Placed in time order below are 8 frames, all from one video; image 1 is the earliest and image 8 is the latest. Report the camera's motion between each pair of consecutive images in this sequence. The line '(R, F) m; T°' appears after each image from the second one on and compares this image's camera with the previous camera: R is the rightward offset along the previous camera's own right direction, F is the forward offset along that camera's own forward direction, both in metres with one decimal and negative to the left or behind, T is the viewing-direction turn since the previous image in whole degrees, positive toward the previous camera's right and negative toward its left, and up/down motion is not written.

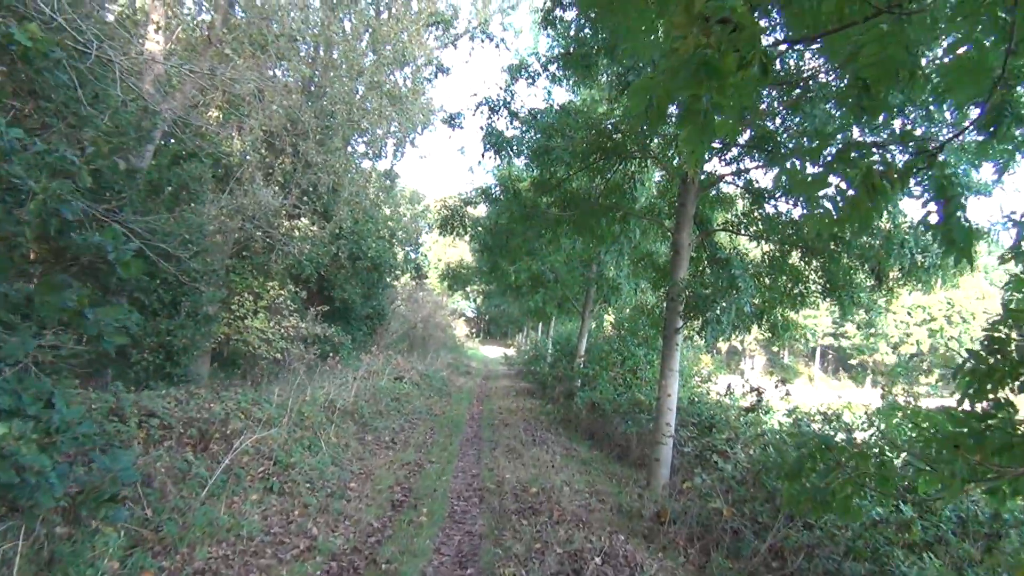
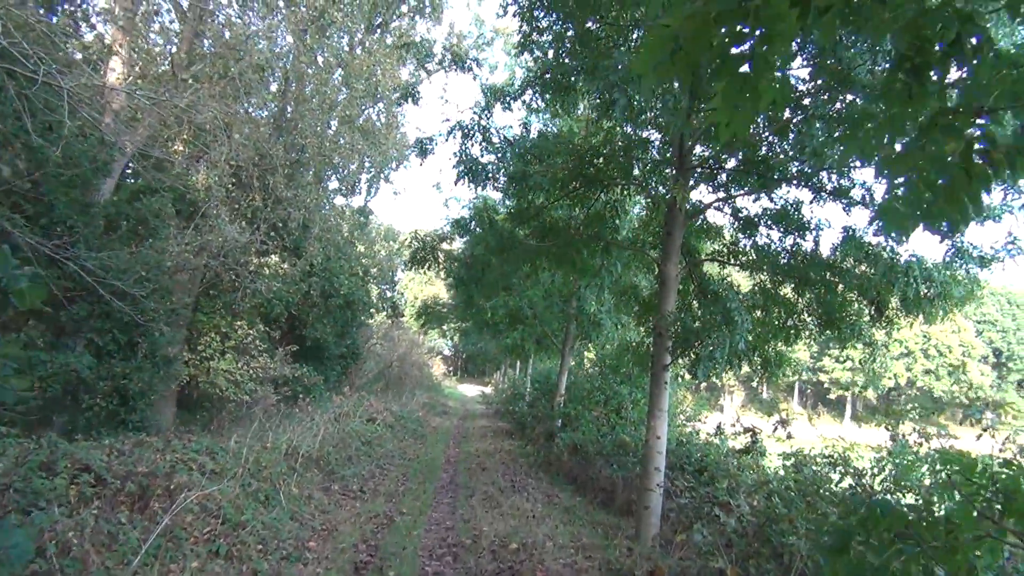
(0.0, +0.5) m; +1°
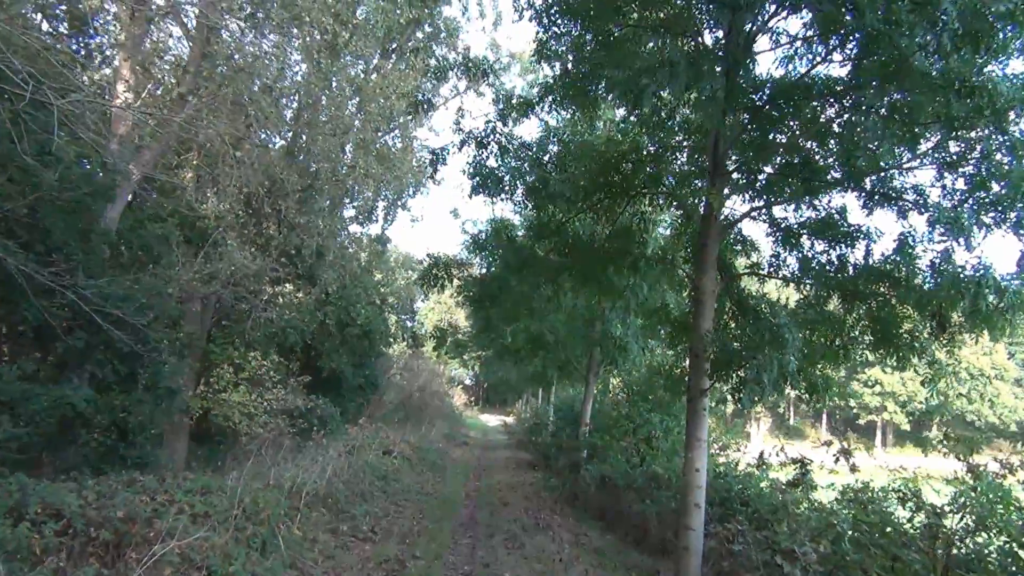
(0.0, +0.7) m; -1°
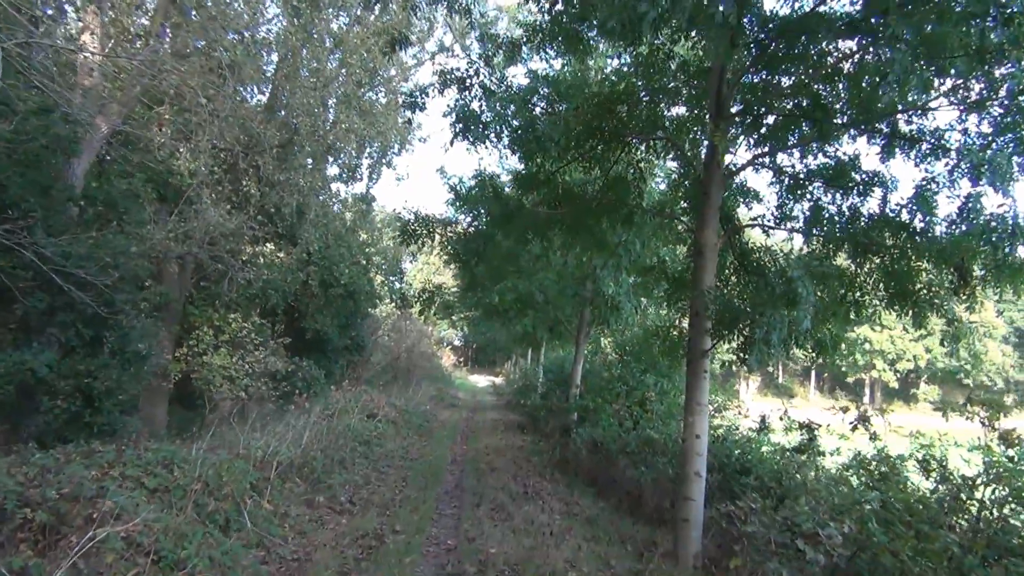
(0.0, +0.5) m; +1°
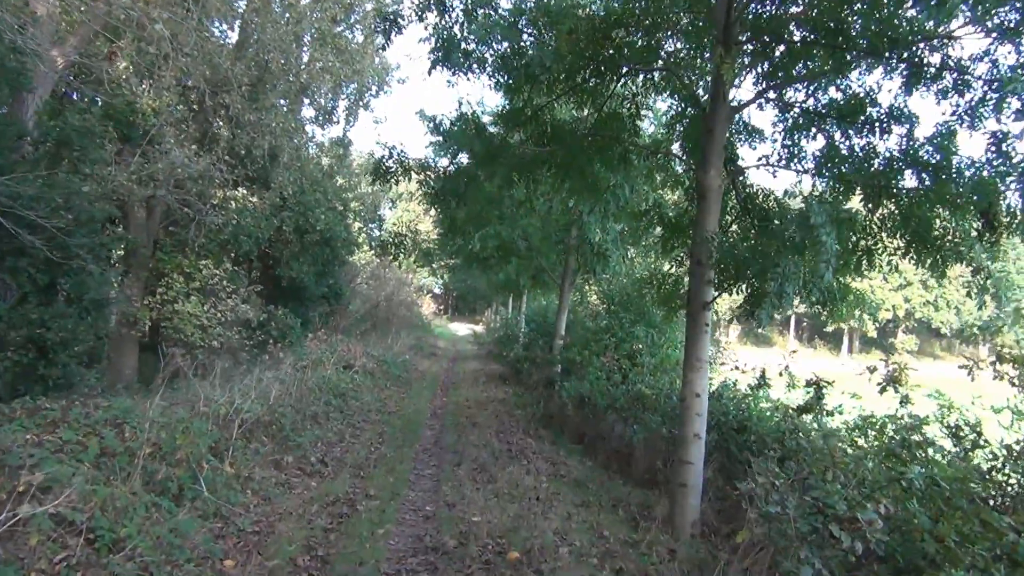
(0.0, +0.6) m; +1°
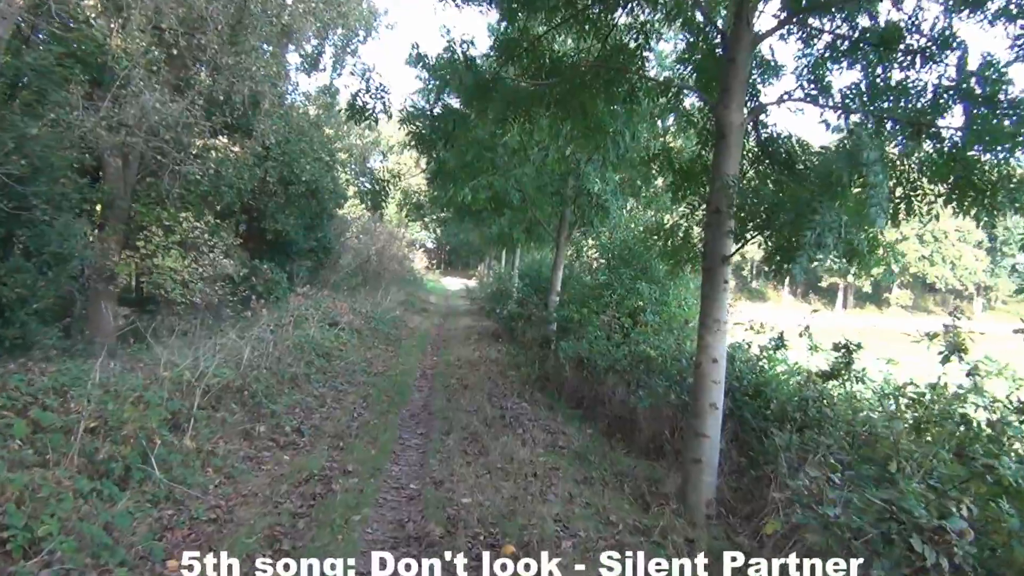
(0.0, +0.7) m; 0°
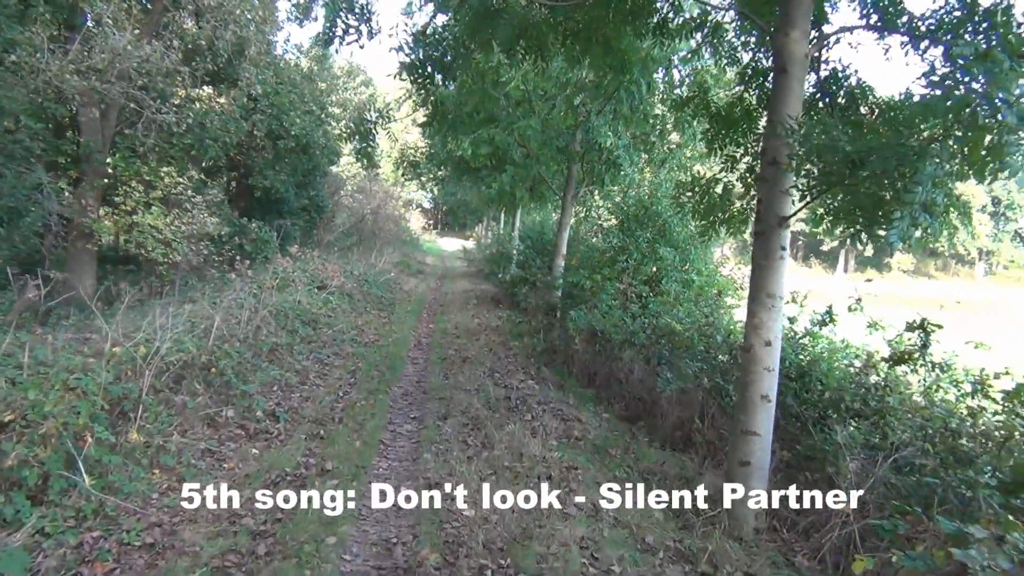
(-0.1, +0.9) m; 0°
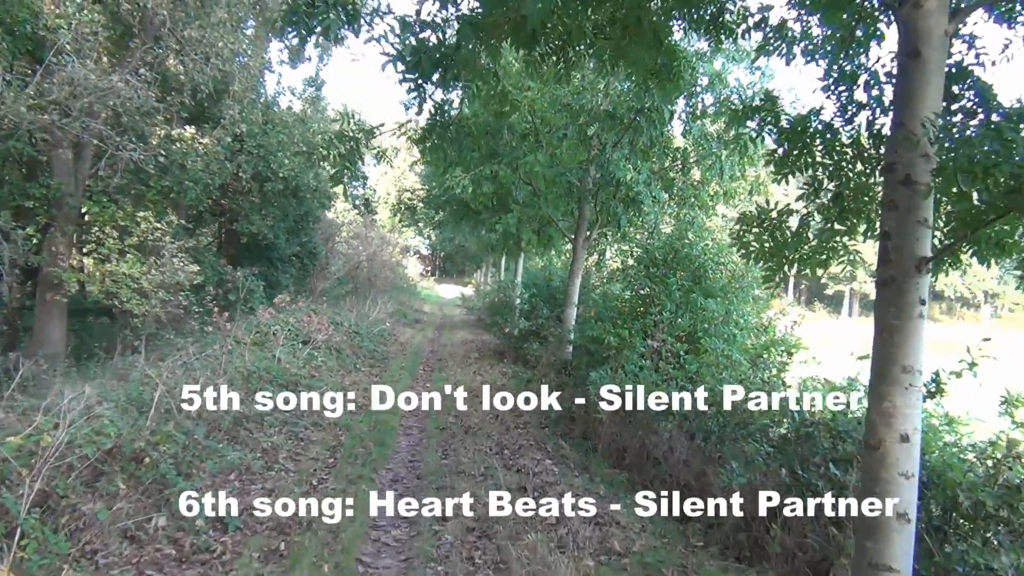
(-0.1, +1.2) m; 0°
